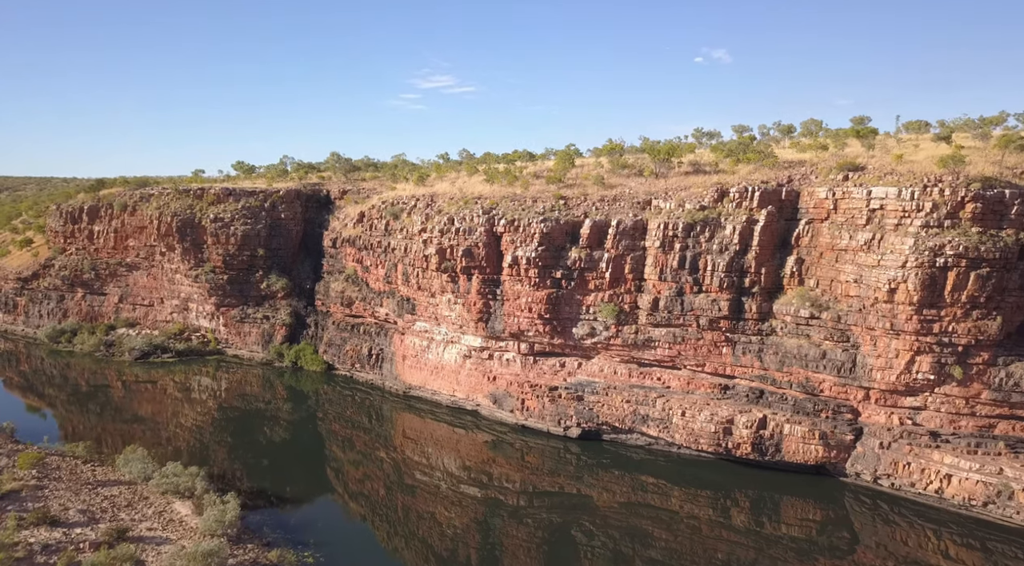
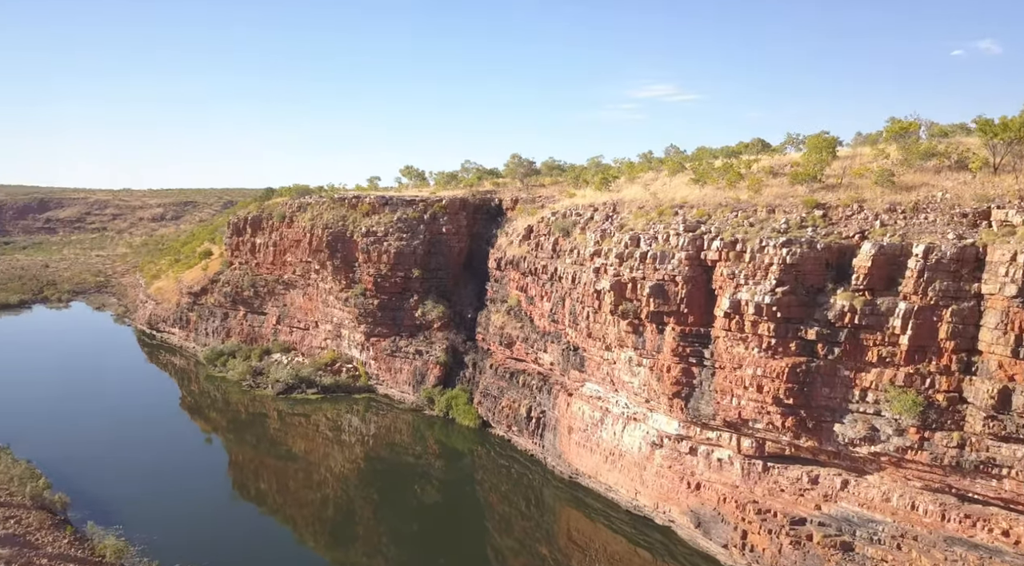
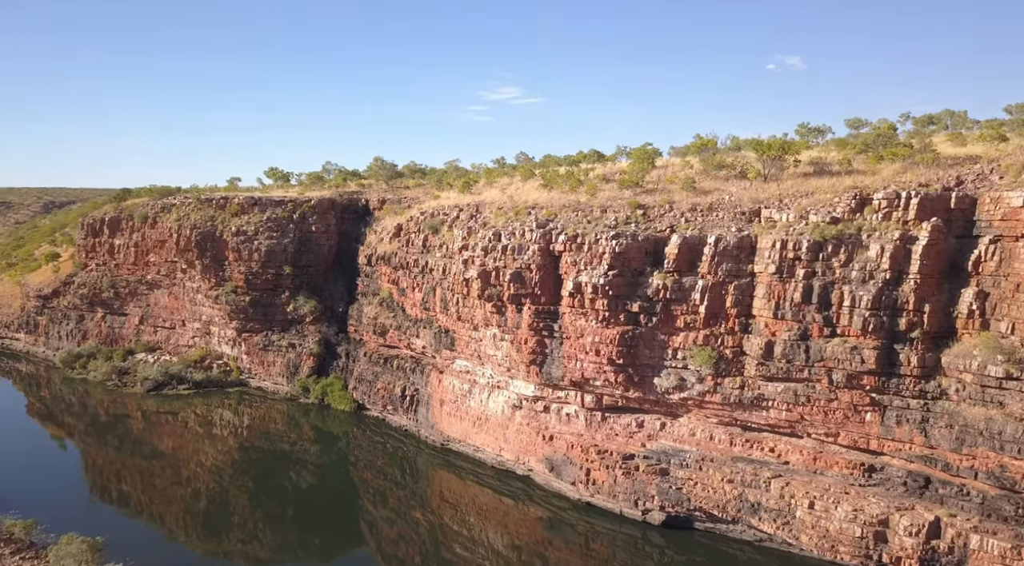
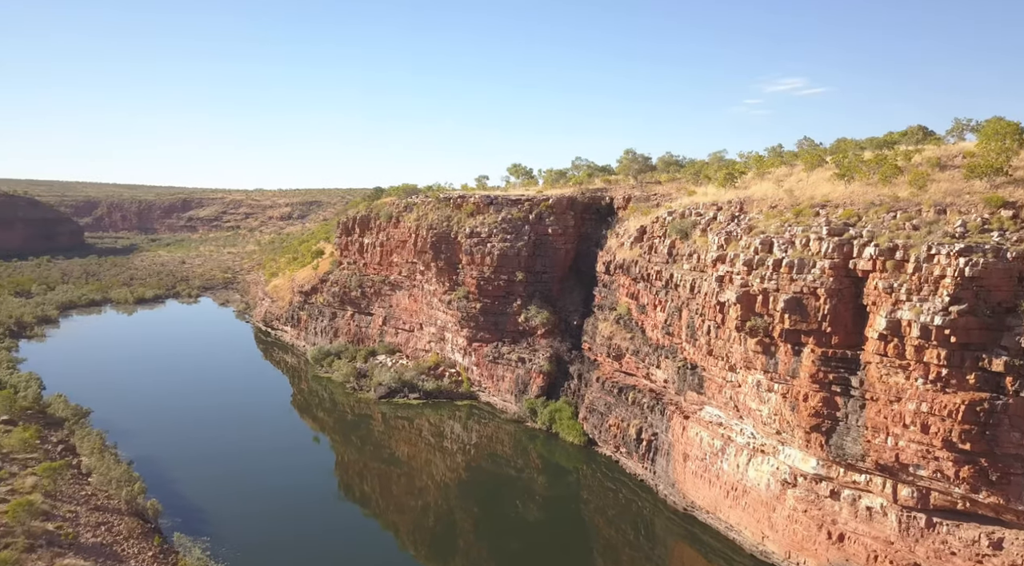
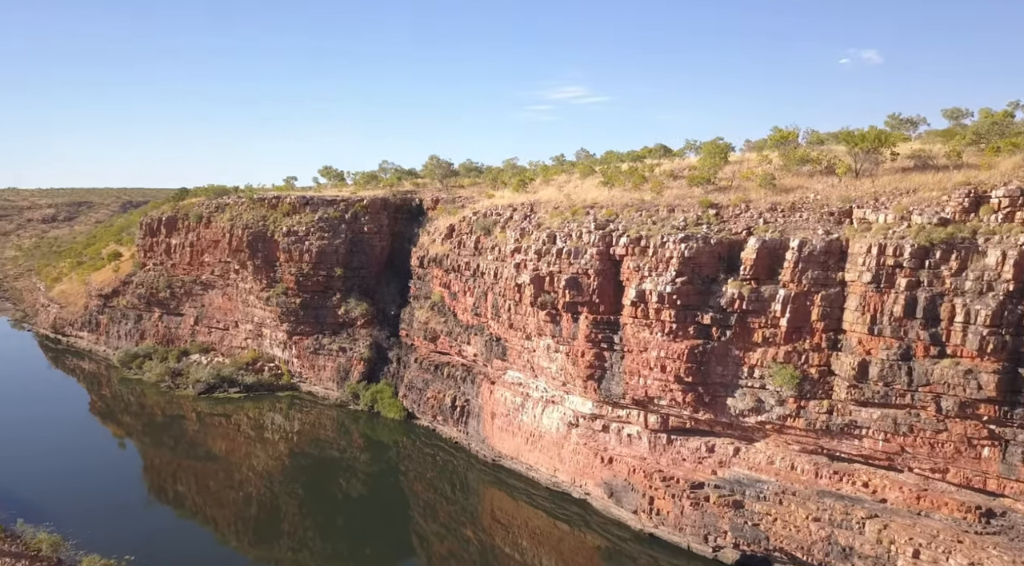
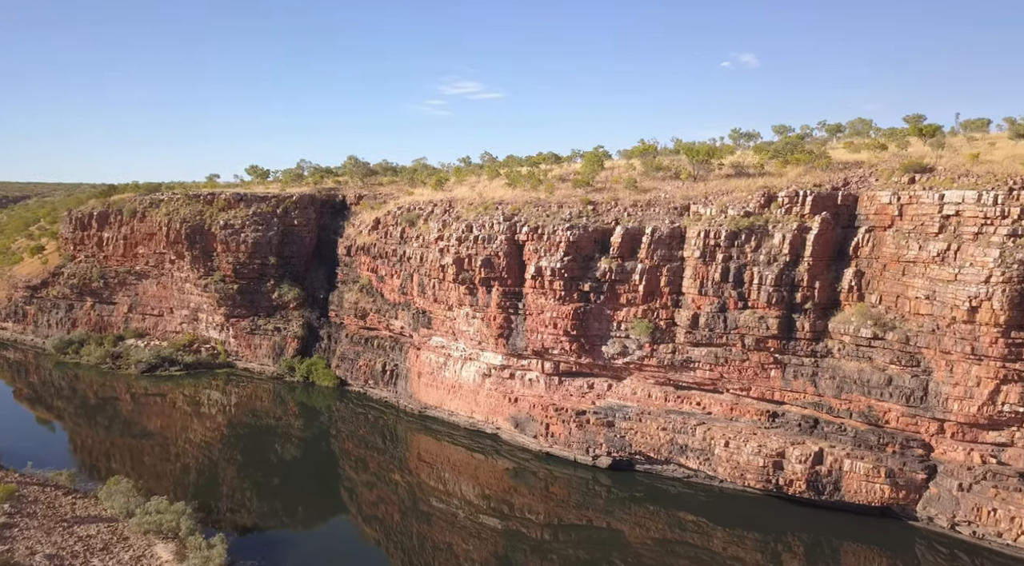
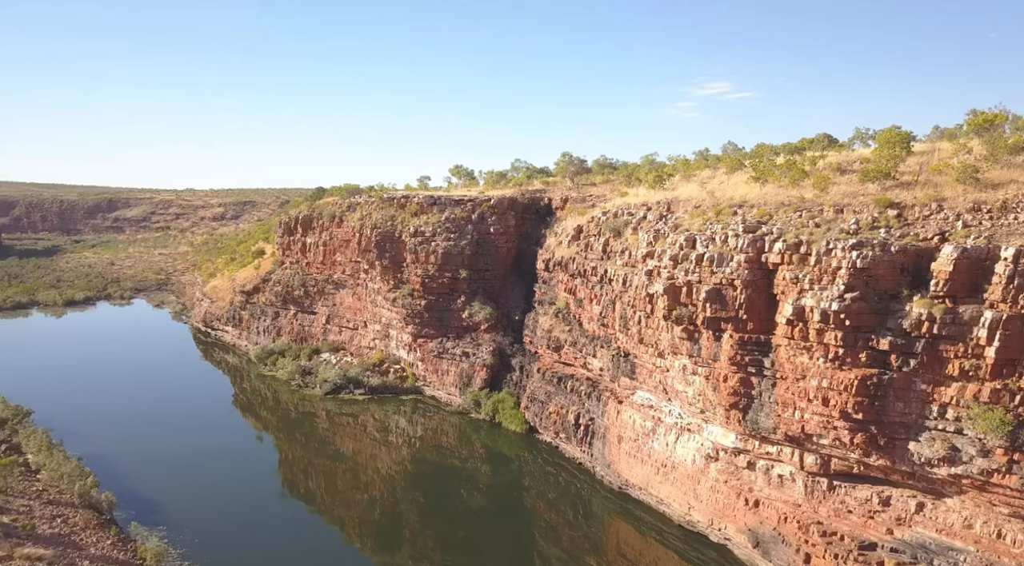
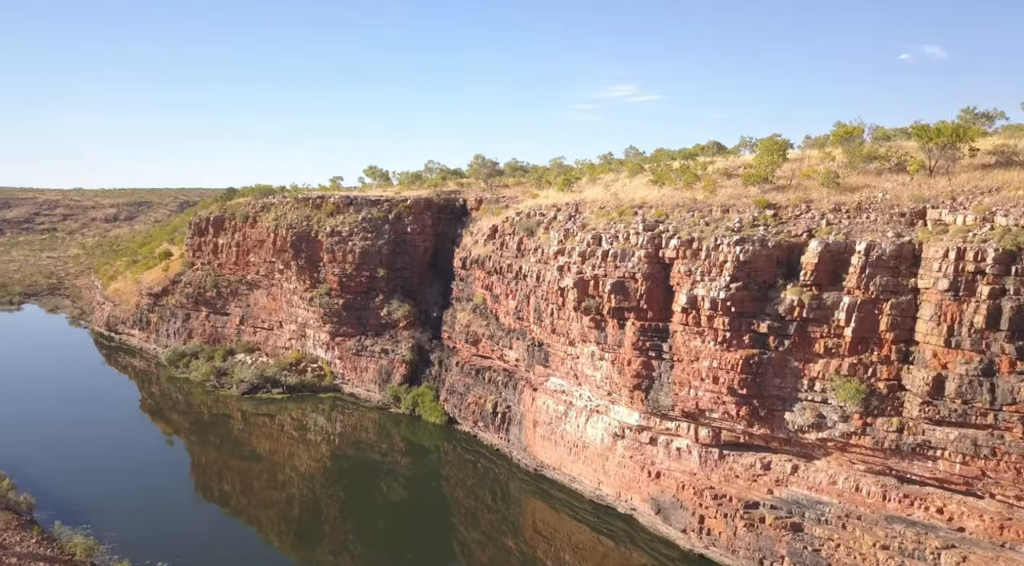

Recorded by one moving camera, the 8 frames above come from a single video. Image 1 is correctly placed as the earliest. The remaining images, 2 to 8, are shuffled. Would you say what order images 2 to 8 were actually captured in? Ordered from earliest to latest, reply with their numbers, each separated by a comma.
6, 3, 5, 8, 2, 7, 4
